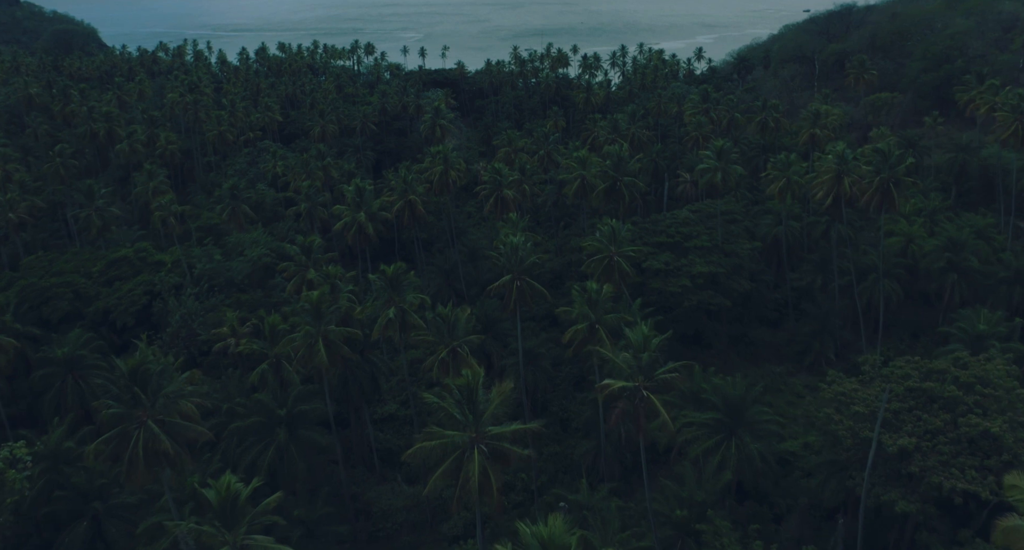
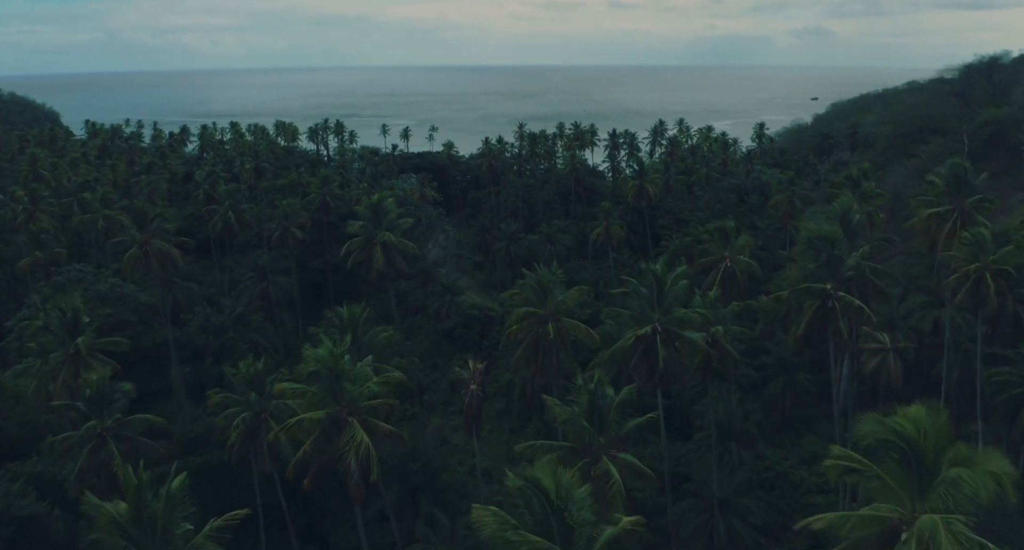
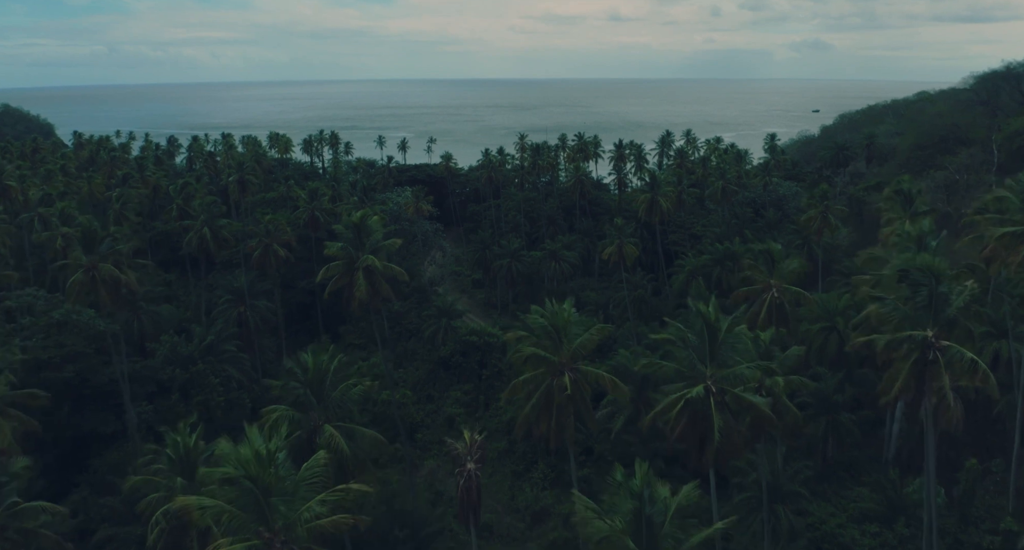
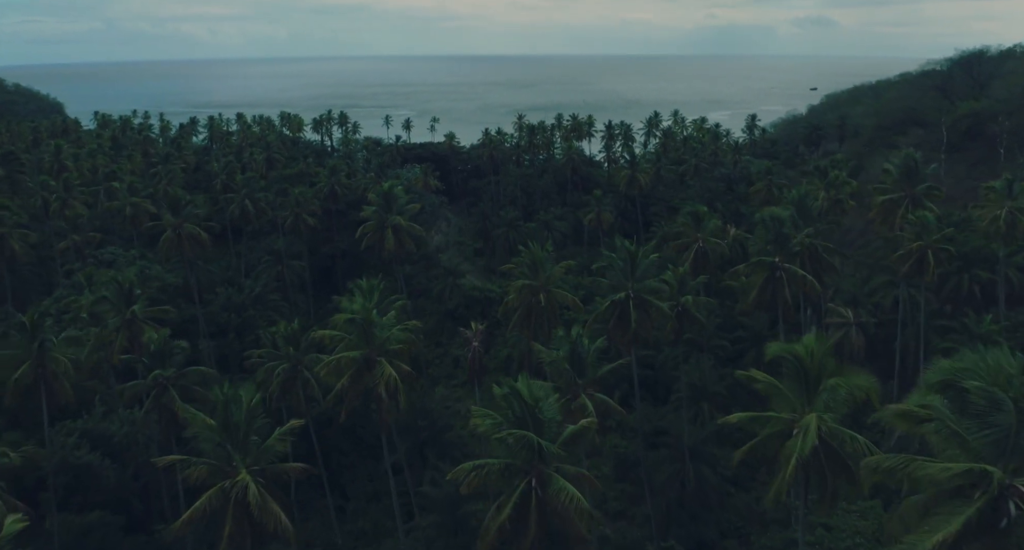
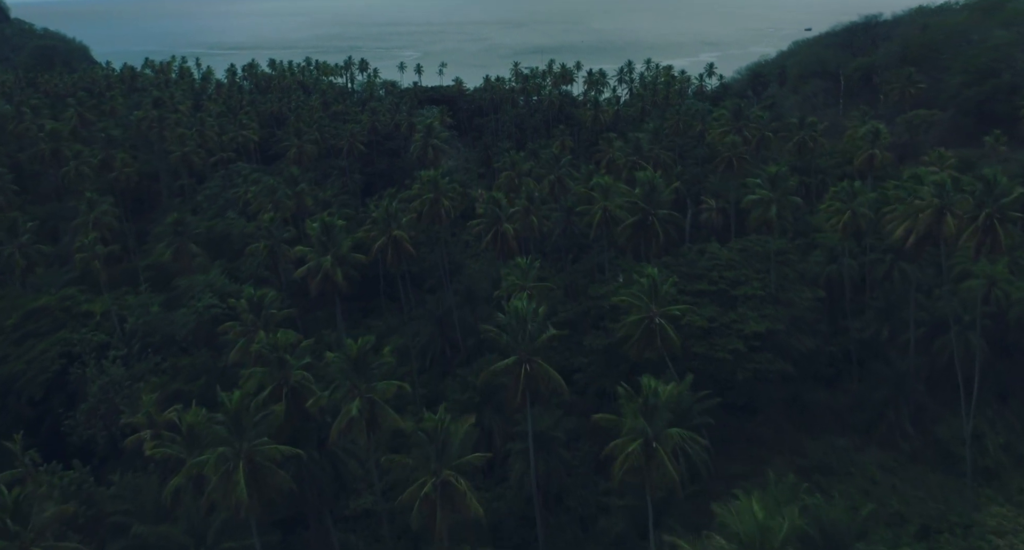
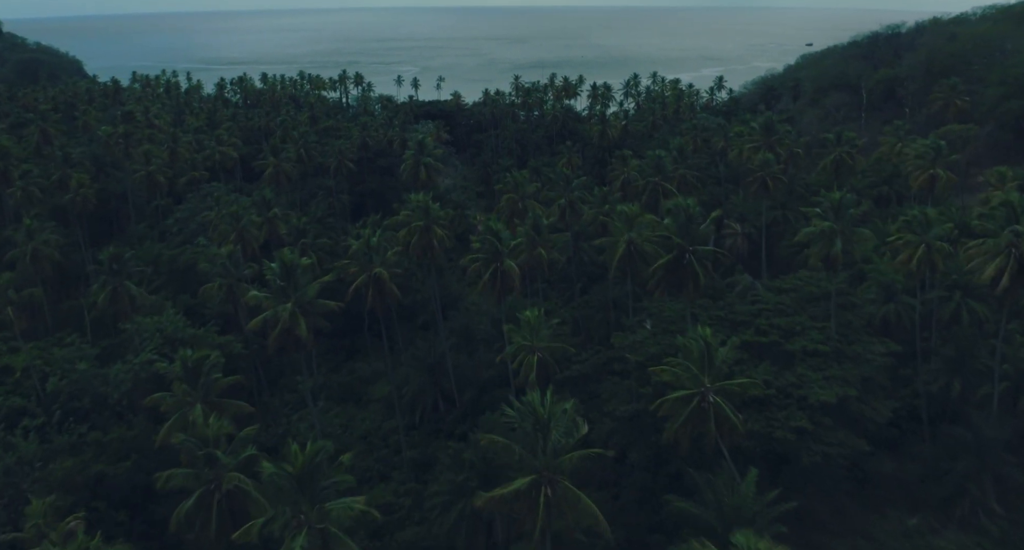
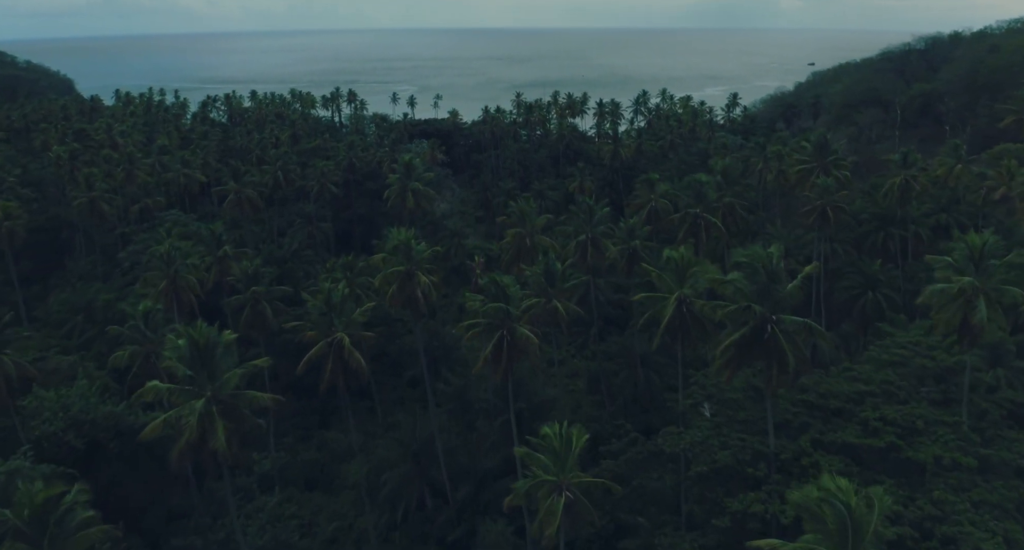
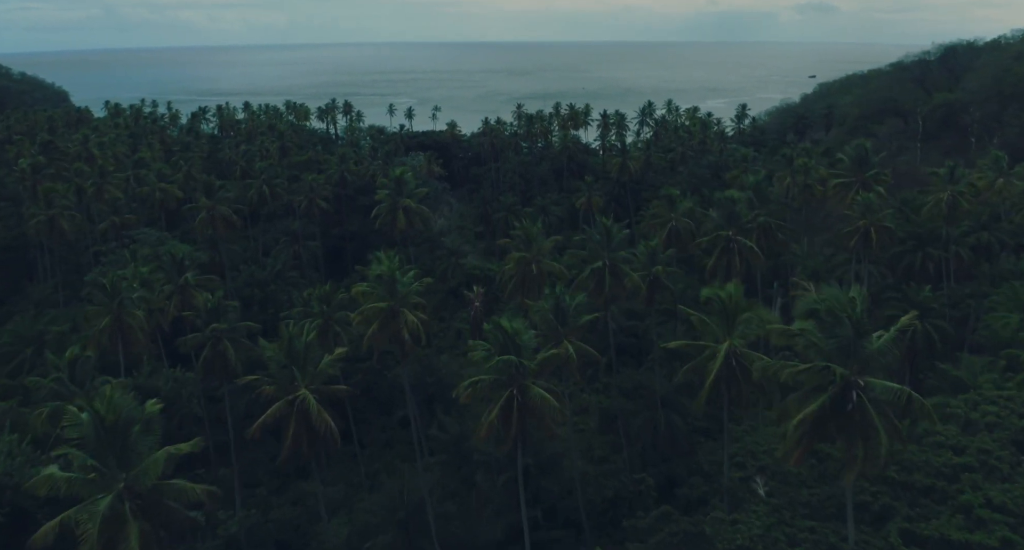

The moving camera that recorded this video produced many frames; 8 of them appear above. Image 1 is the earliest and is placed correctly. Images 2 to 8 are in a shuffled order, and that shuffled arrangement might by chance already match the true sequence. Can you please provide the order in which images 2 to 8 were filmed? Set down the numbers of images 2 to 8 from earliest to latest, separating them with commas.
5, 6, 7, 8, 4, 2, 3
